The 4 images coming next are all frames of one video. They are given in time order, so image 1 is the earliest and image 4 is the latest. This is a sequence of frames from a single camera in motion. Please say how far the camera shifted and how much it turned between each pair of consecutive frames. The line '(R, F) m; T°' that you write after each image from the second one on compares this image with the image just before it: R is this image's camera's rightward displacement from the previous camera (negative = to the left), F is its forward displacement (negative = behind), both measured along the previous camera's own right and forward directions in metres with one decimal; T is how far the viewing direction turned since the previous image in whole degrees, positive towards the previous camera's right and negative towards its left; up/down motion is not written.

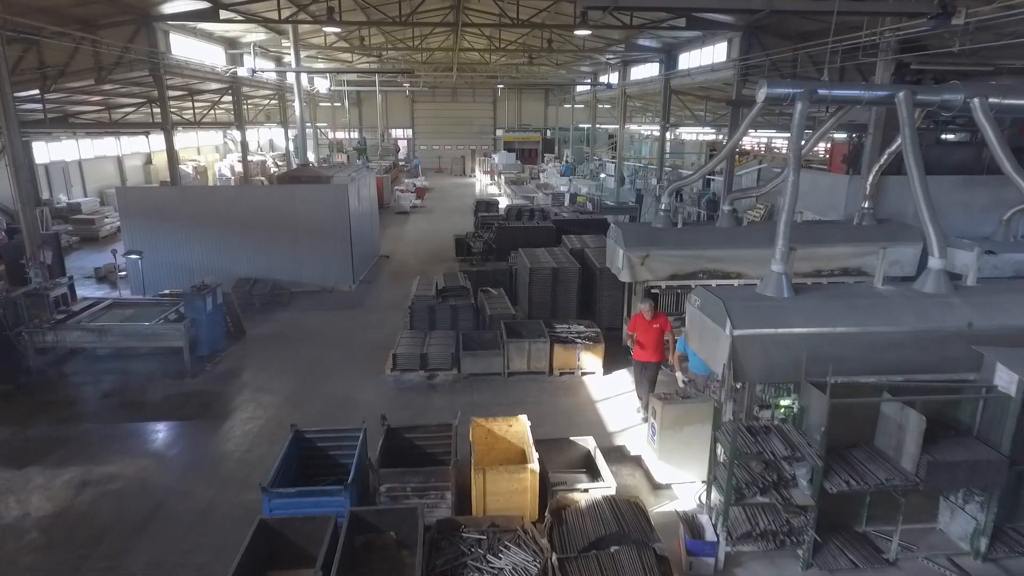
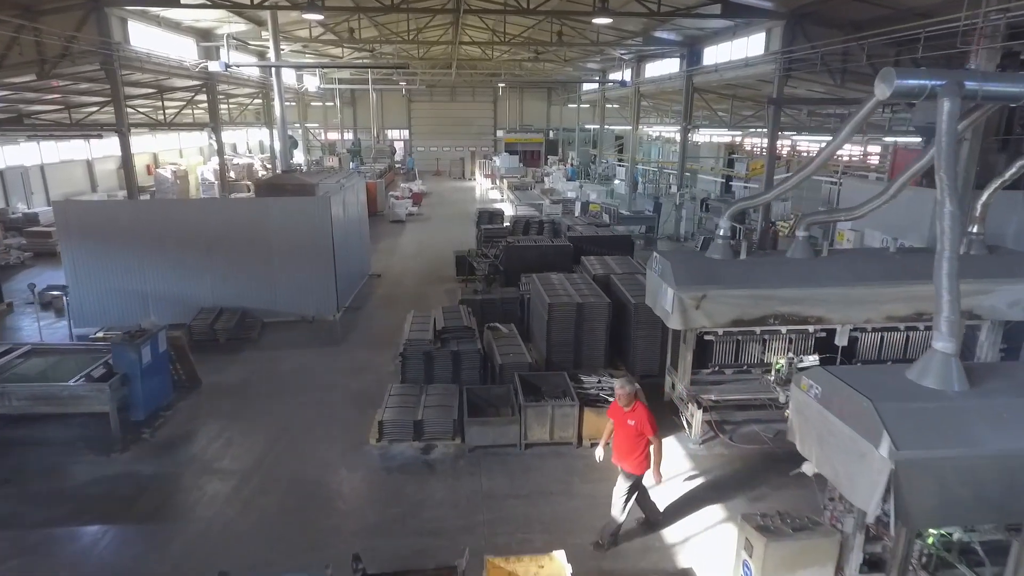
(-0.2, +1.6) m; 0°
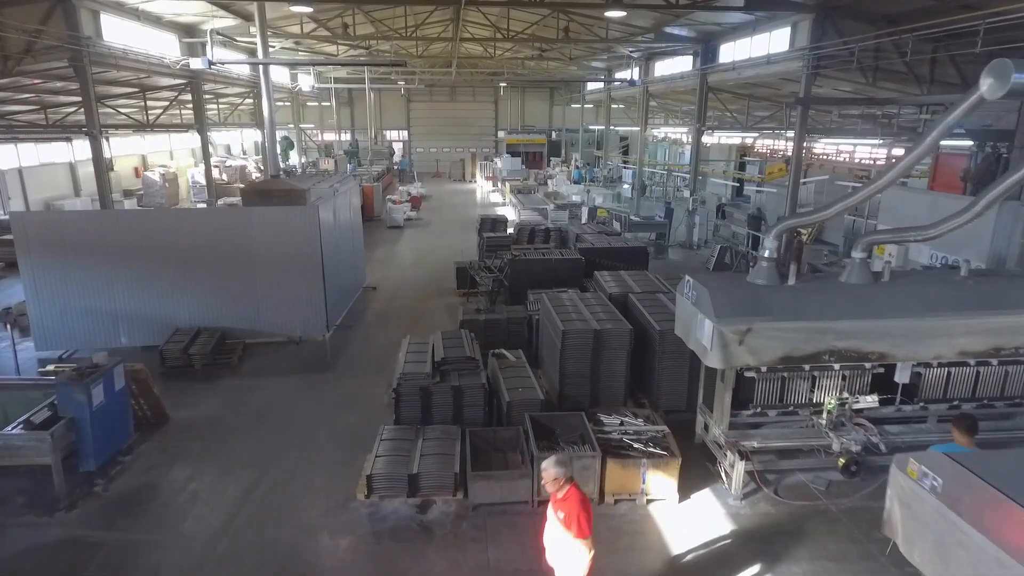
(-0.1, +0.8) m; 0°
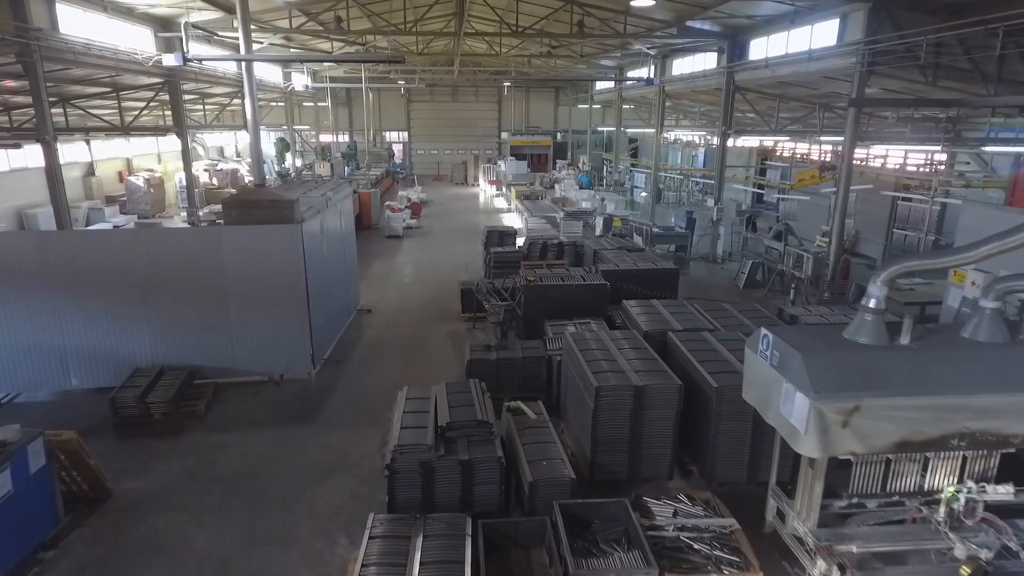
(-0.2, +1.2) m; 0°
